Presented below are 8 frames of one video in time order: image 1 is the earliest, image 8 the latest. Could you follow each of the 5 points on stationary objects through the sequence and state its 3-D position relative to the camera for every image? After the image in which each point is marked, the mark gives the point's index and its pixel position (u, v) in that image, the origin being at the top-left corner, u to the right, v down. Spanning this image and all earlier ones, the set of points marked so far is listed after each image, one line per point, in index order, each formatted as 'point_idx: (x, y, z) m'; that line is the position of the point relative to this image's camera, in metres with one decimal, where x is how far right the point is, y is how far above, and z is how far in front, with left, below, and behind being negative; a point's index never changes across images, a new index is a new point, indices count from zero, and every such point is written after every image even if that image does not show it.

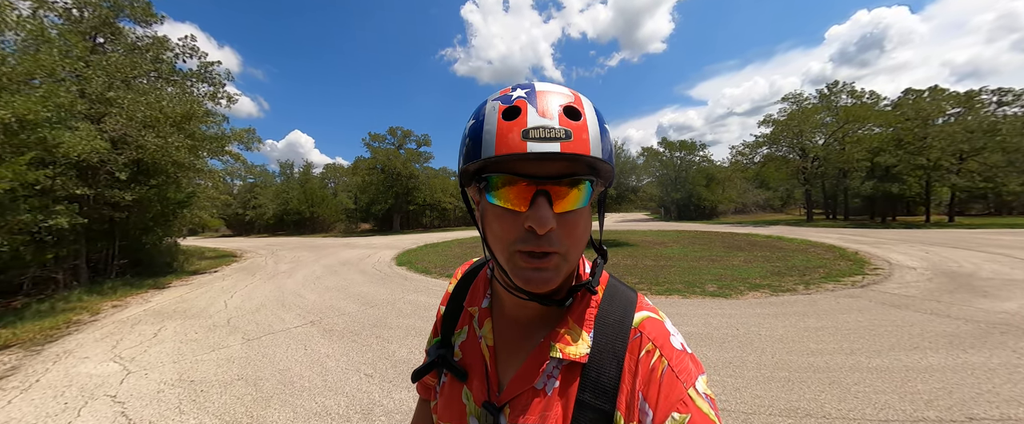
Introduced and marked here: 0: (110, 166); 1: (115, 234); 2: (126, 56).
0: (-12.0, +1.4, +9.2) m
1: (-14.1, -0.8, +11.0) m
2: (-13.1, +5.1, +10.2) m
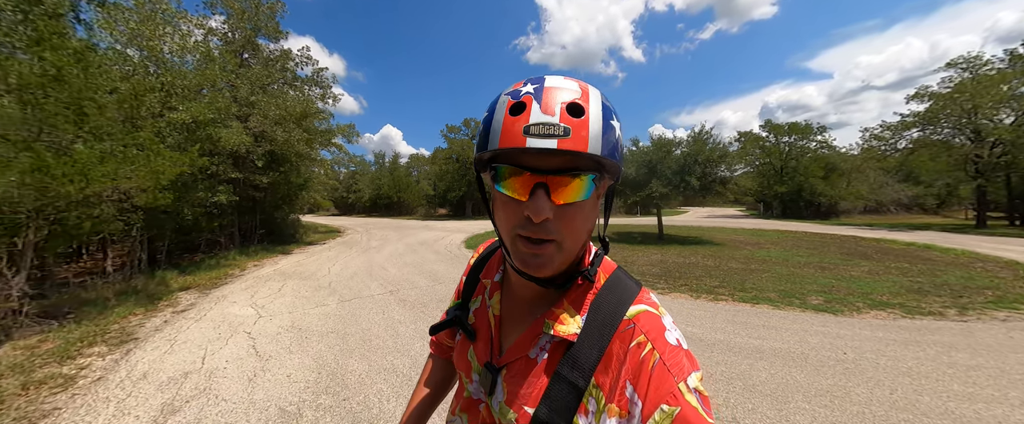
0: (-9.7, +2.1, +11.8) m
1: (-11.4, +0.1, +14.1) m
2: (-10.5, +5.9, +12.9) m
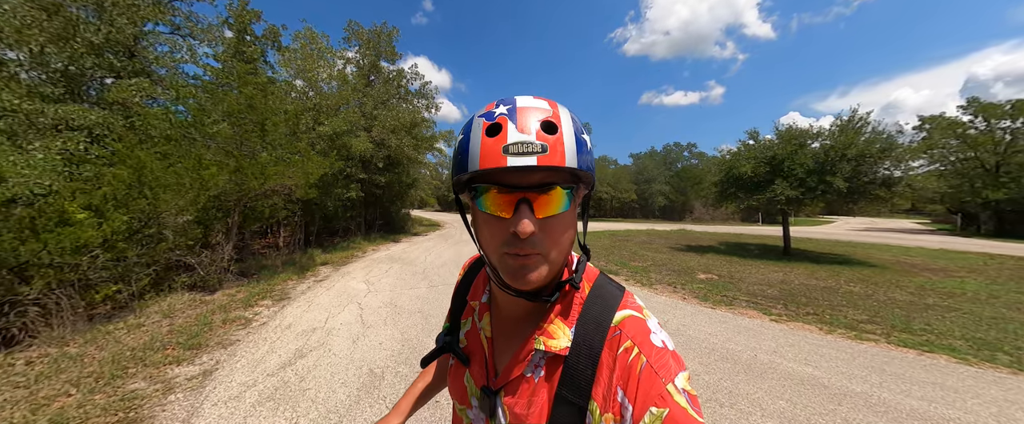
0: (-6.2, +2.4, +14.2) m
1: (-7.2, +0.4, +16.9) m
2: (-6.4, +6.2, +15.4) m
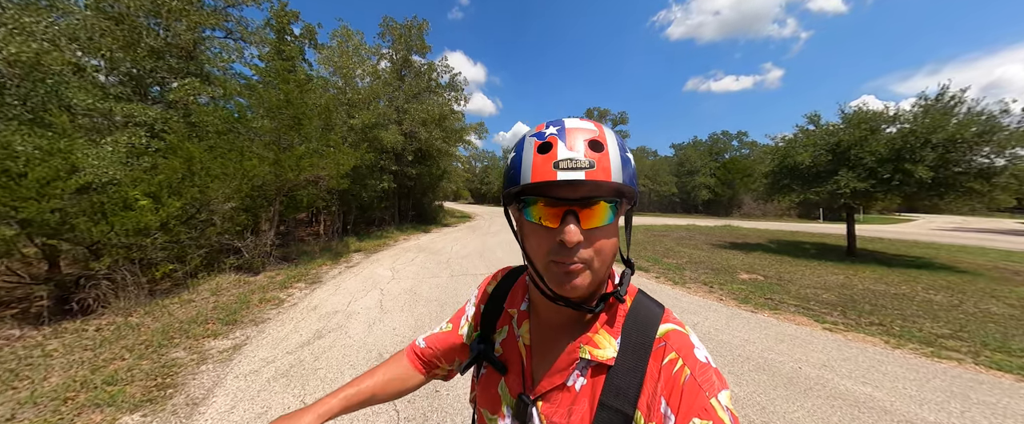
0: (-4.9, +2.8, +14.6) m
1: (-5.6, +0.9, +17.4) m
2: (-4.9, +6.6, +15.8) m
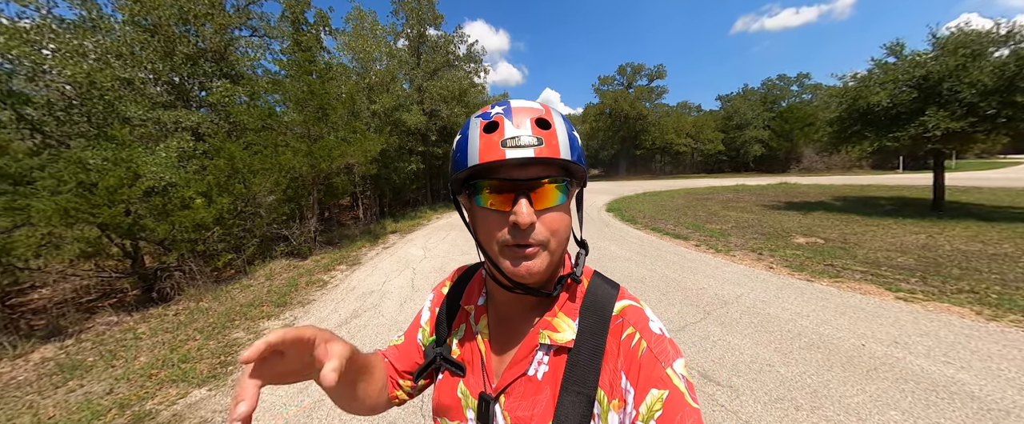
0: (-3.6, +3.8, +14.6) m
1: (-3.9, +2.1, +17.7) m
2: (-3.8, +7.7, +15.5) m
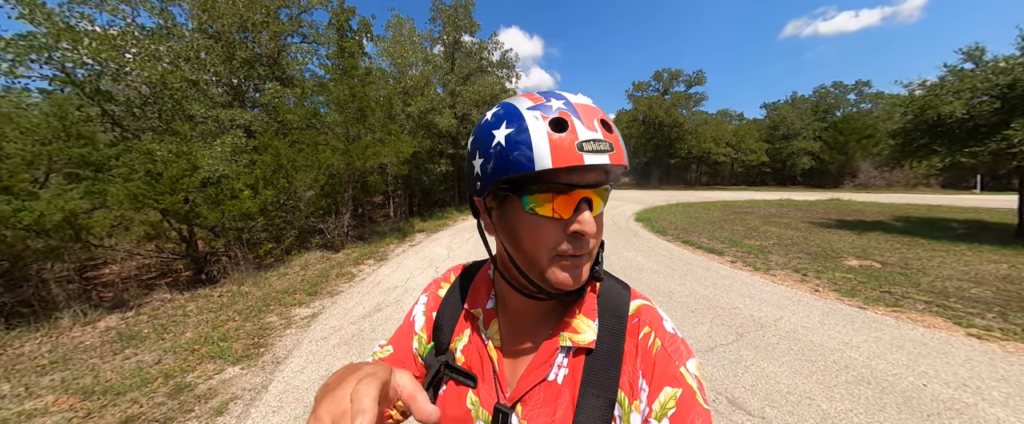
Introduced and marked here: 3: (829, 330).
0: (-2.2, +3.7, +14.9) m
1: (-2.3, +2.0, +18.0) m
2: (-2.1, +7.6, +15.8) m
3: (+4.4, -1.6, +4.3) m
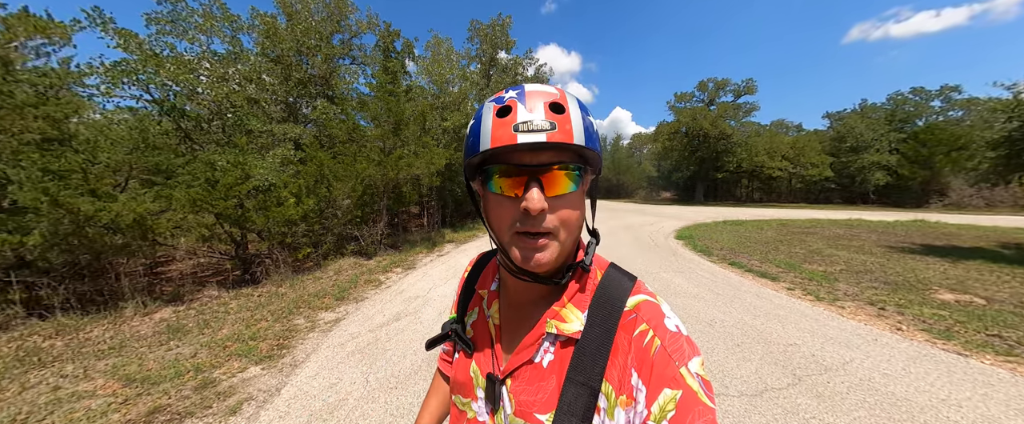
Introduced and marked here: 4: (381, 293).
0: (-0.7, +3.2, +15.1) m
1: (-0.4, +1.3, +18.0) m
2: (-0.3, +7.0, +16.1) m
3: (+4.5, -1.9, +3.6) m
4: (-2.7, -1.7, +6.5) m
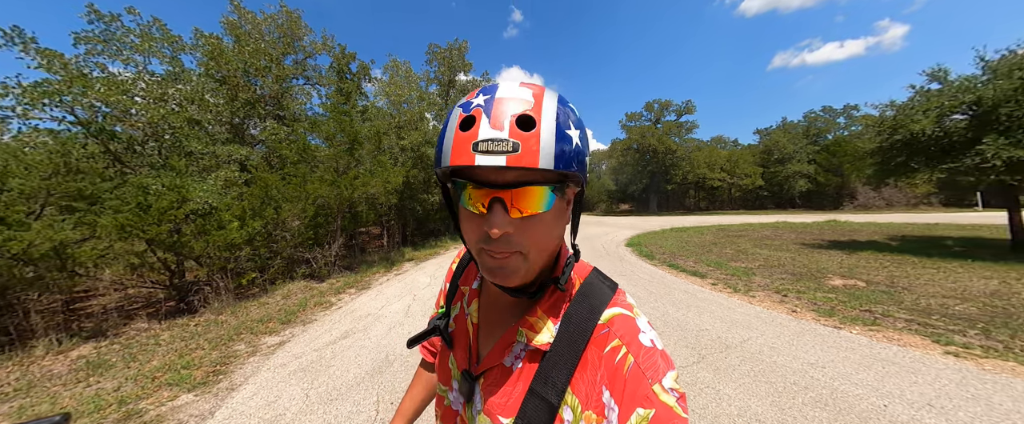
0: (-2.7, +2.3, +15.4) m
1: (-2.6, +0.4, +18.3) m
2: (-2.6, +6.1, +16.7) m
3: (+3.8, -1.8, +4.2) m
4: (-3.7, -2.1, +6.5) m
